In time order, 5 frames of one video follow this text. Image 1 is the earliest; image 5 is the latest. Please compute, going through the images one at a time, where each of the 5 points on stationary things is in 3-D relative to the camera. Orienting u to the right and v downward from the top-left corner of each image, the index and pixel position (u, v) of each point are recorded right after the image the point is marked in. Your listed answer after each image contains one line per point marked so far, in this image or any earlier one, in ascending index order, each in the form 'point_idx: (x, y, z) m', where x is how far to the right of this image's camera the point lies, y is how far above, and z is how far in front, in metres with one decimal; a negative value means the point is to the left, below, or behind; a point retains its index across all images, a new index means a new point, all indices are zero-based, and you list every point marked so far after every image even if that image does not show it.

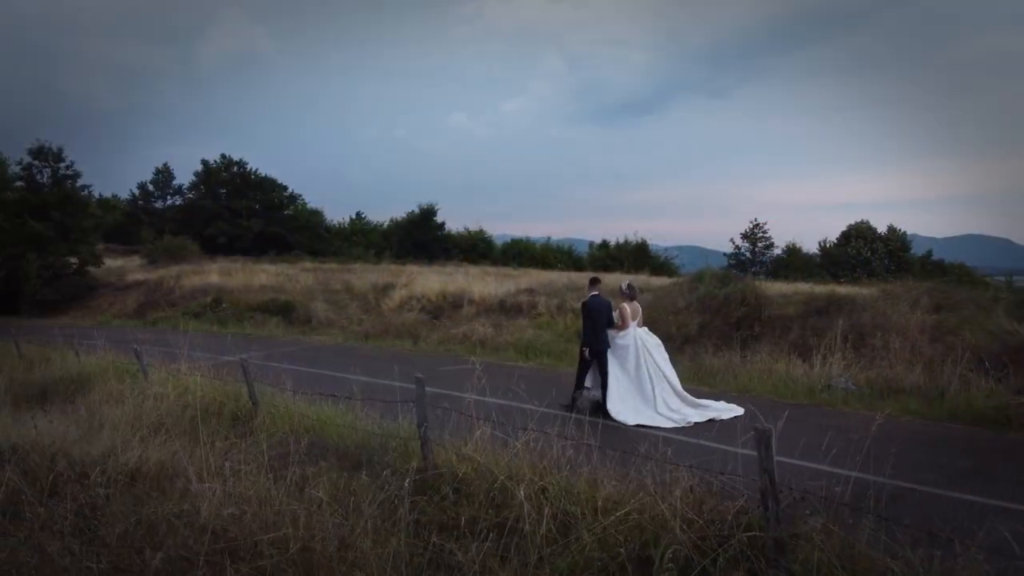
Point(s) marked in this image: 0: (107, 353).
0: (-7.8, -1.3, +15.9) m
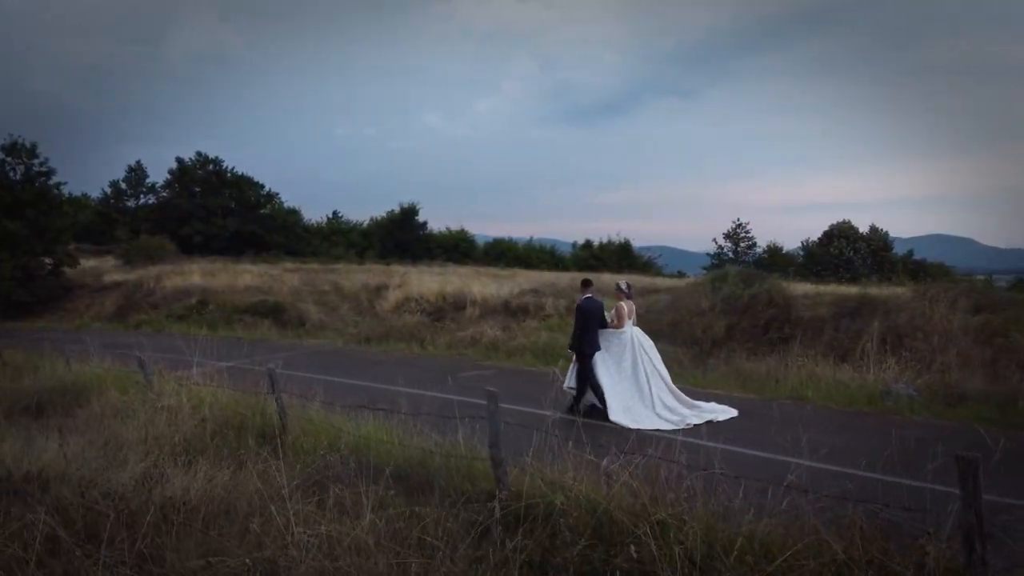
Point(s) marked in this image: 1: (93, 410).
0: (-7.3, -1.3, +14.8) m
1: (-5.5, -1.6, +10.9) m
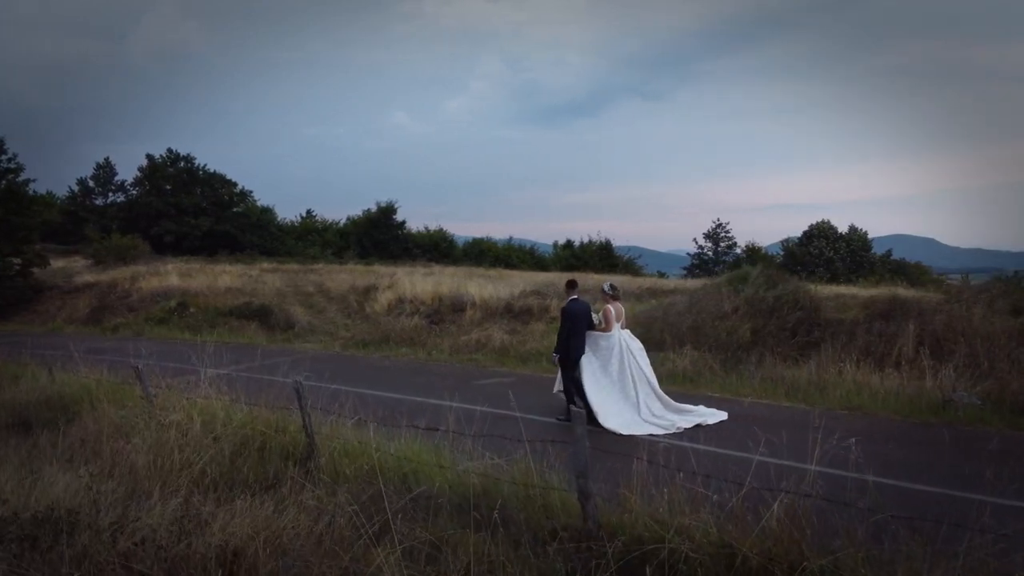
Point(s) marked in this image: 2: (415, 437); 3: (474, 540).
0: (-7.0, -1.3, +13.6) m
1: (-5.0, -1.6, +9.8) m
2: (-0.9, -1.5, +8.1) m
3: (-0.2, -1.7, +5.5) m
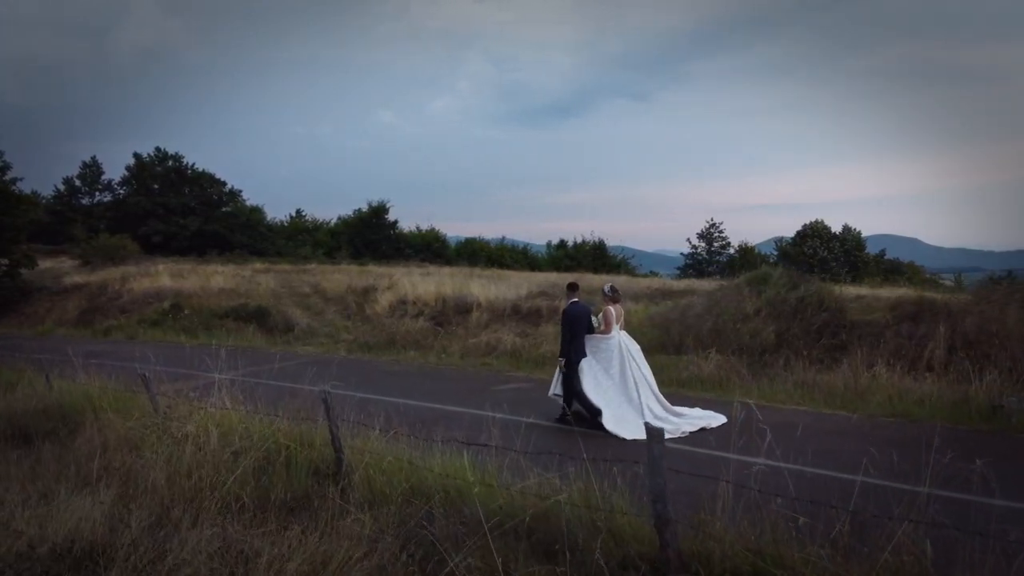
0: (-6.6, -1.4, +13.0) m
1: (-4.6, -1.7, +9.1) m
2: (-0.5, -1.5, +7.5) m
3: (+0.2, -1.7, +4.9) m
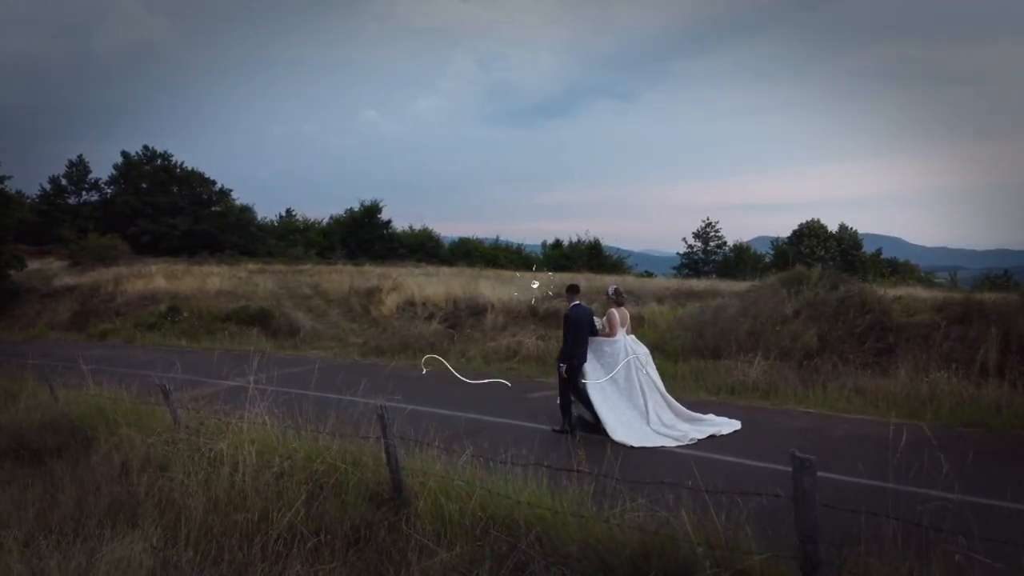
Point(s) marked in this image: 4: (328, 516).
0: (-6.0, -1.4, +12.1) m
1: (-3.9, -1.7, +8.3) m
2: (+0.2, -1.5, +6.7) m
3: (+1.0, -1.7, +4.1) m
4: (-1.4, -1.7, +6.3) m
